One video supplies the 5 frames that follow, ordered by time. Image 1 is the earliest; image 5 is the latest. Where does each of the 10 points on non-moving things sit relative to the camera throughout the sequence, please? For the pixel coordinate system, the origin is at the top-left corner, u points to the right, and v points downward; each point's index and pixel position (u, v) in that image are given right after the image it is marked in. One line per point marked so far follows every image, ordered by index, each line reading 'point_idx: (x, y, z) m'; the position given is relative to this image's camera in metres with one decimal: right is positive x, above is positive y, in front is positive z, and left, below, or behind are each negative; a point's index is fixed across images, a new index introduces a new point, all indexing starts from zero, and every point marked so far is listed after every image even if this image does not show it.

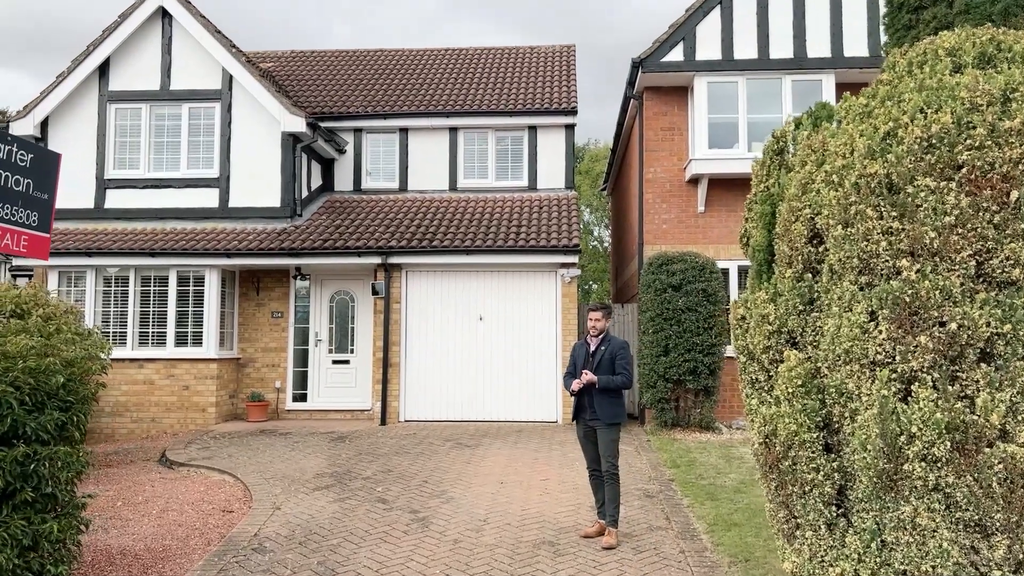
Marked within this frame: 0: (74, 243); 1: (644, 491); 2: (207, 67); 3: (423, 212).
0: (-6.9, +0.7, +12.3) m
1: (+1.3, -2.1, +7.9) m
2: (-5.2, +3.8, +13.3) m
3: (-1.6, +1.3, +13.6) m
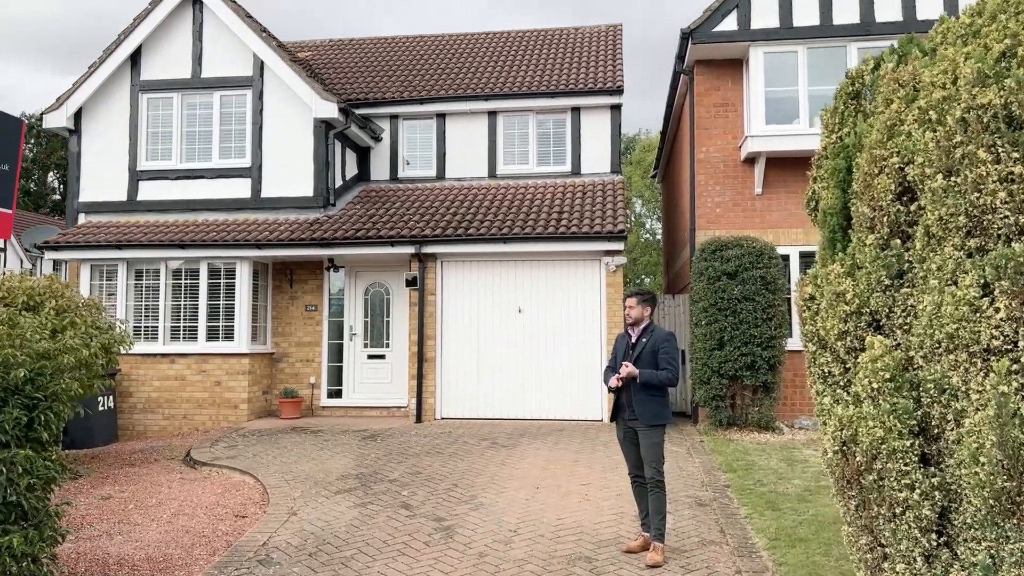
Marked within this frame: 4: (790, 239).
0: (-6.3, +0.8, +12.1) m
1: (+1.7, -1.9, +7.1) m
2: (-4.5, +3.9, +12.9) m
3: (-0.9, +1.5, +13.0) m
4: (+4.1, +0.7, +11.4) m
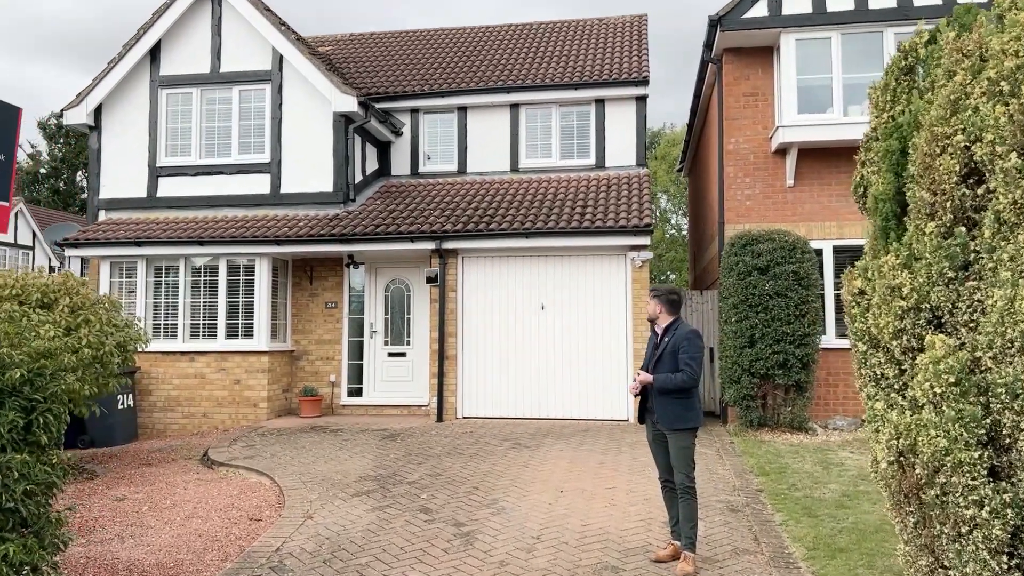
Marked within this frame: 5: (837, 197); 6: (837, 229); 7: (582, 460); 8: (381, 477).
0: (-6.0, +0.8, +12.0) m
1: (+1.9, -1.9, +6.8) m
2: (-4.2, +3.9, +12.7) m
3: (-0.5, +1.5, +12.7) m
4: (+4.4, +0.8, +11.0) m
5: (+4.6, +1.3, +11.0) m
6: (+4.6, +0.8, +11.0) m
7: (+0.8, -1.9, +8.5) m
8: (-1.3, -1.9, +7.8) m
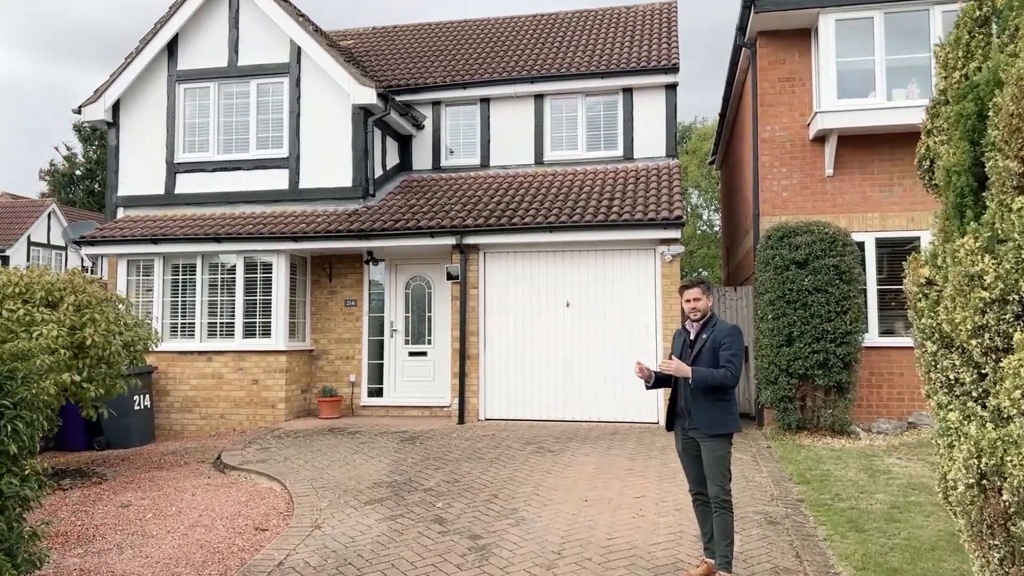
0: (-5.6, +0.9, +11.7) m
1: (+2.0, -1.8, +6.3) m
2: (-3.8, +4.0, +12.4) m
3: (-0.1, +1.6, +12.3) m
4: (+4.7, +0.8, +10.4) m
5: (+4.9, +1.4, +10.4) m
6: (+4.9, +0.9, +10.4) m
7: (+1.0, -1.8, +8.0) m
8: (-1.1, -1.9, +7.4) m
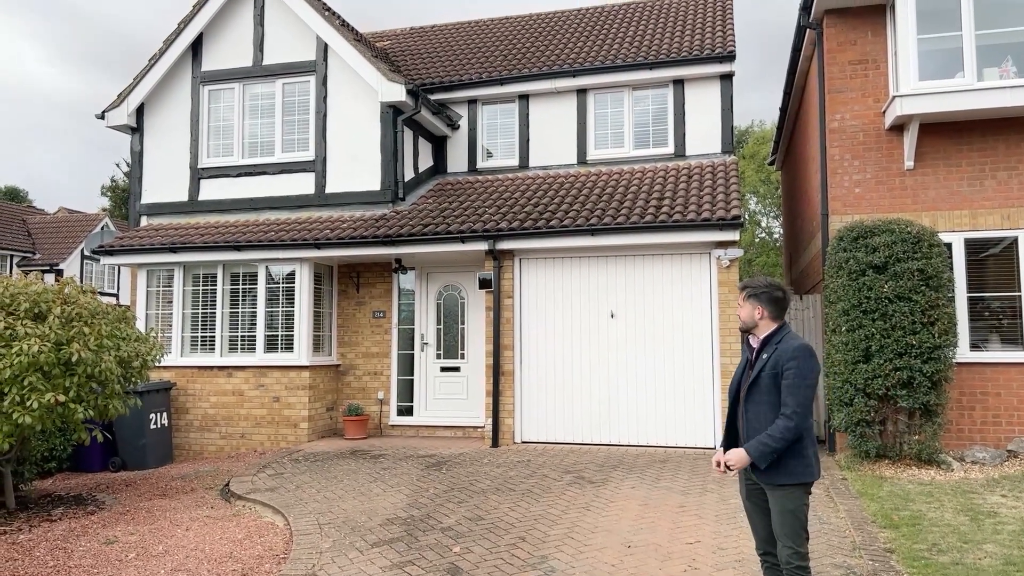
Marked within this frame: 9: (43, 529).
0: (-5.0, +0.7, +11.2) m
1: (+2.2, -1.9, +5.1) m
2: (-3.2, +3.8, +11.8) m
3: (+0.5, +1.4, +11.3) m
4: (+5.2, +0.8, +9.1) m
5: (+5.4, +1.3, +9.1) m
6: (+5.3, +0.8, +9.1) m
7: (+1.3, -1.9, +7.0) m
8: (-0.8, -2.0, +6.5) m
9: (-4.1, -2.1, +6.7) m
